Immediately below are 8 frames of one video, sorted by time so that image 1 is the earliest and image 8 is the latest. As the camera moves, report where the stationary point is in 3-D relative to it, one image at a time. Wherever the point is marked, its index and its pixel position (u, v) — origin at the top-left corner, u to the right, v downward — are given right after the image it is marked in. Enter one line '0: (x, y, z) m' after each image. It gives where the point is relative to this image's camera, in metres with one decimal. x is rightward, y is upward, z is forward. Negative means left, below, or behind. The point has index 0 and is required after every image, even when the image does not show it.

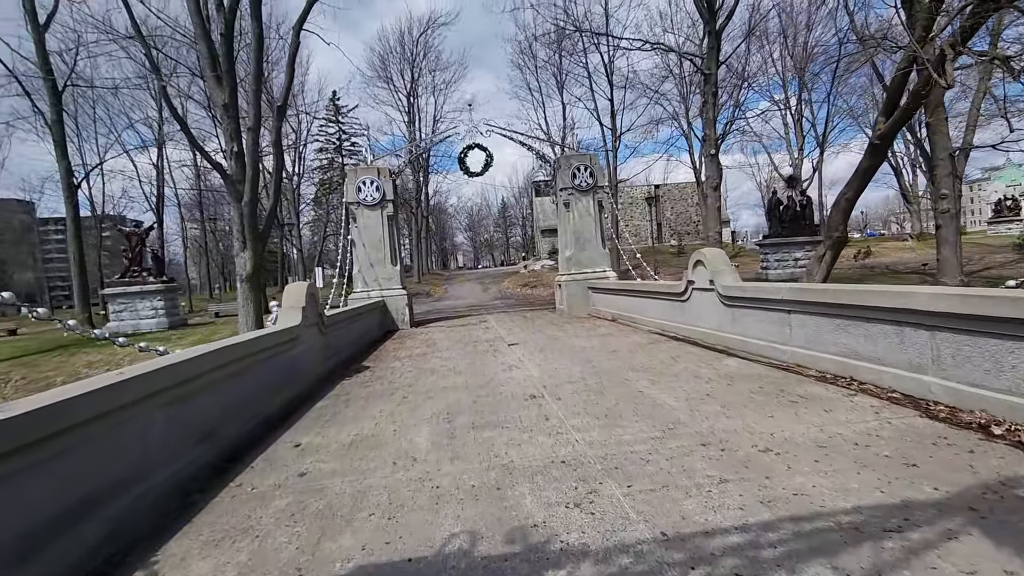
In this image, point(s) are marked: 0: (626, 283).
0: (+2.4, +0.1, +10.9) m
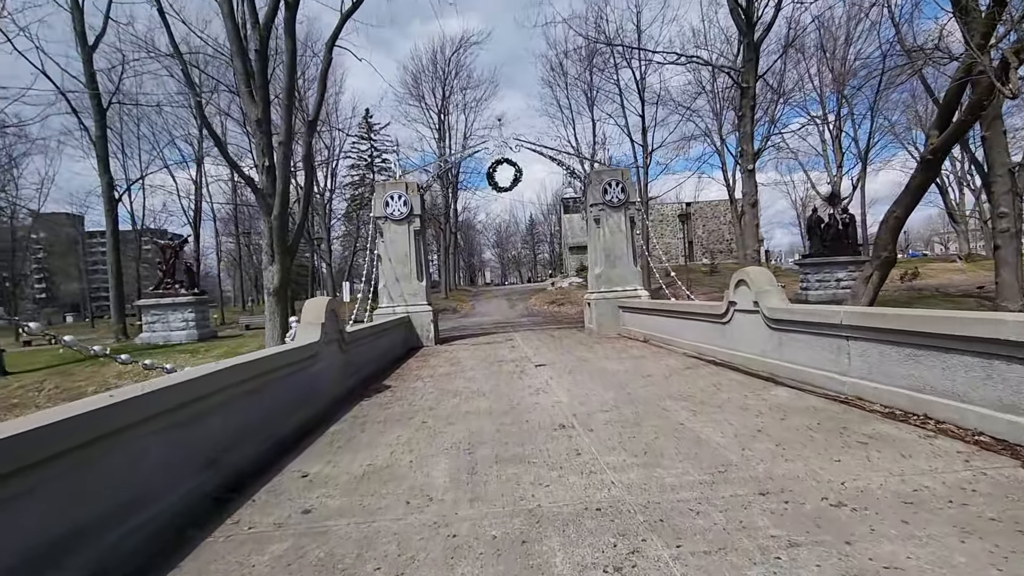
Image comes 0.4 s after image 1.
0: (+2.9, -0.3, +10.4) m
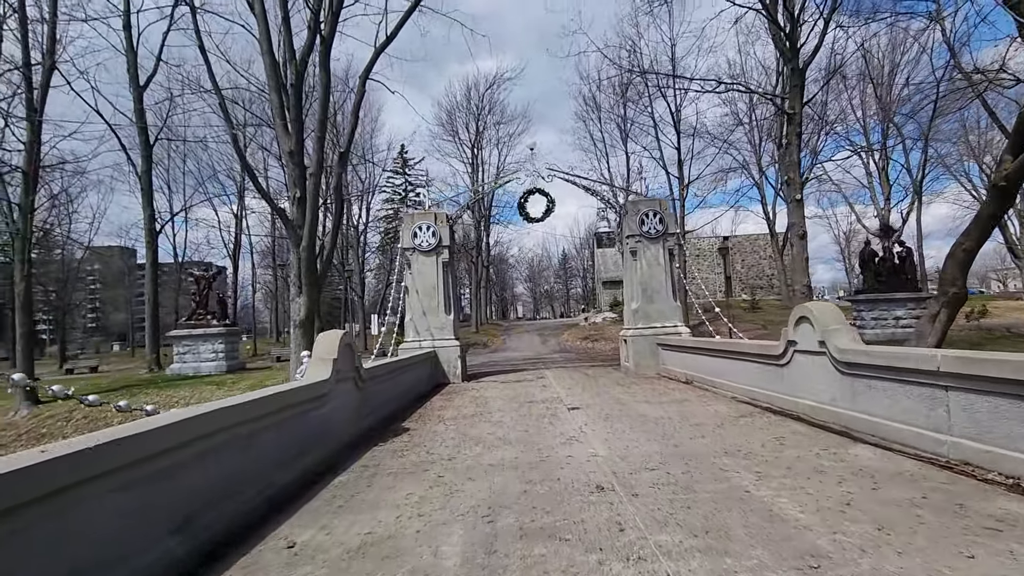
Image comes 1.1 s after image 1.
0: (+3.5, -1.0, +9.6) m
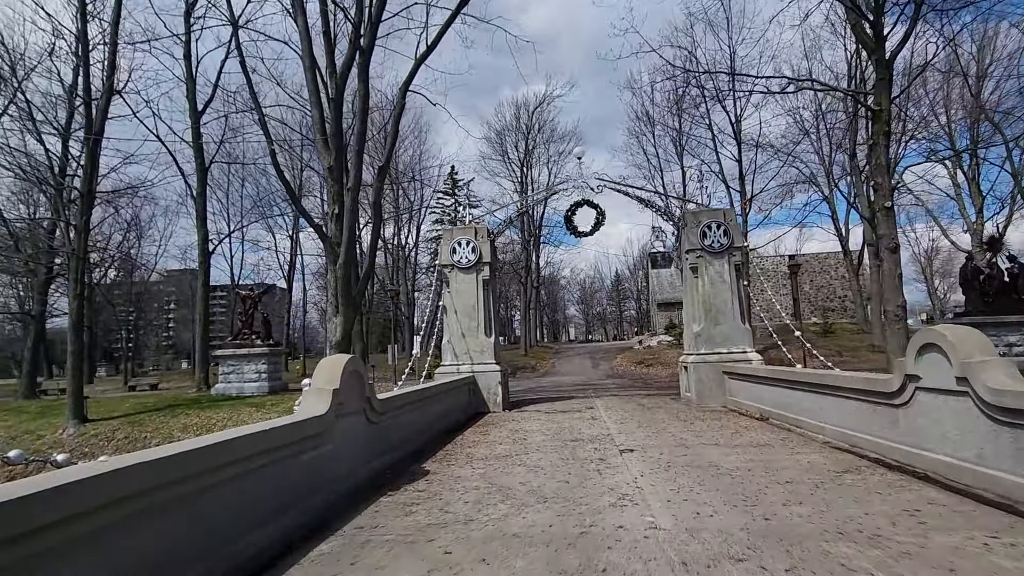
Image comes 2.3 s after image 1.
0: (+4.2, -1.3, +8.1) m
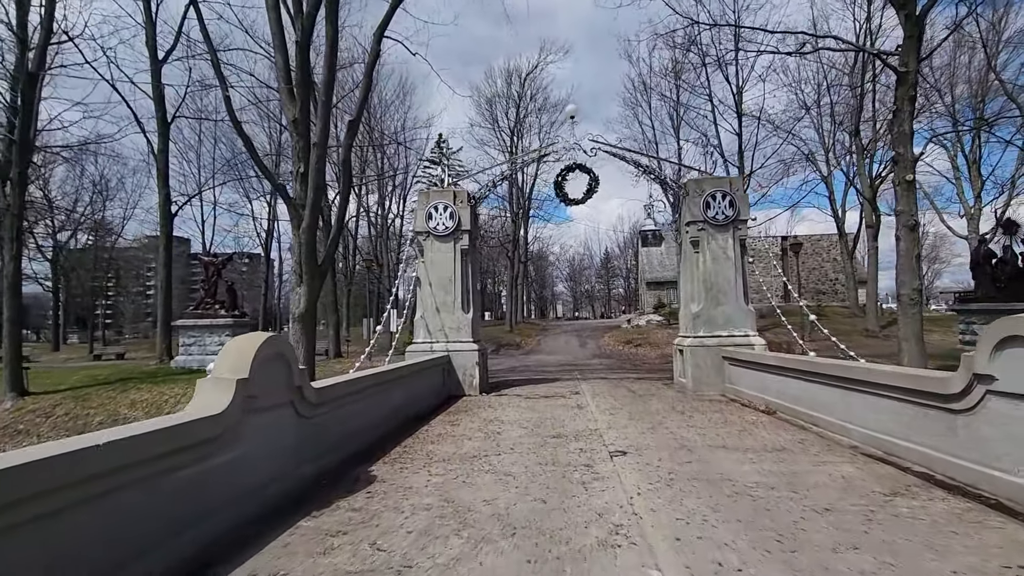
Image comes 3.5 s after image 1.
0: (+3.8, -1.0, +7.1) m
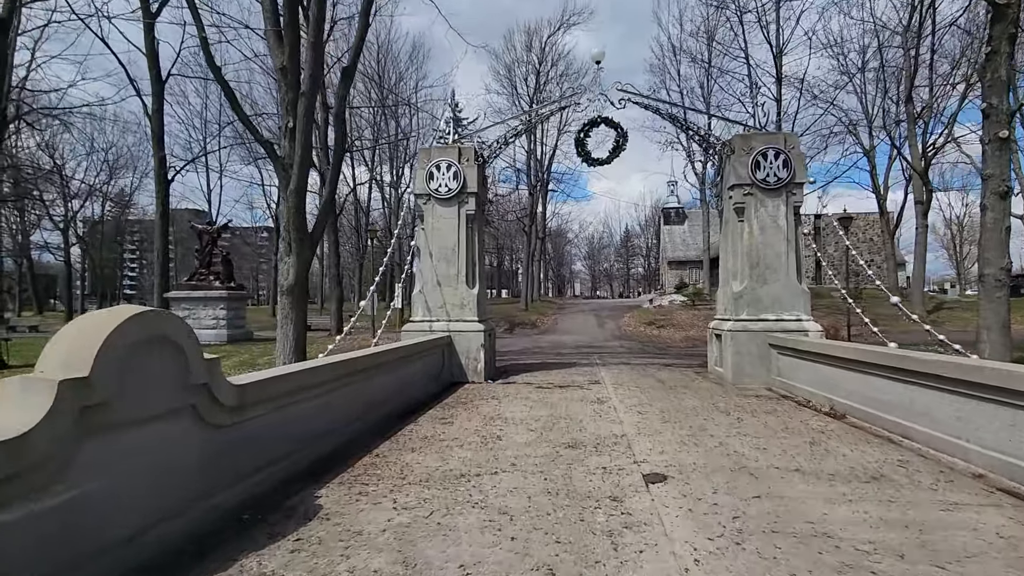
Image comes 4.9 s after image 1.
0: (+3.9, -0.7, +5.5) m
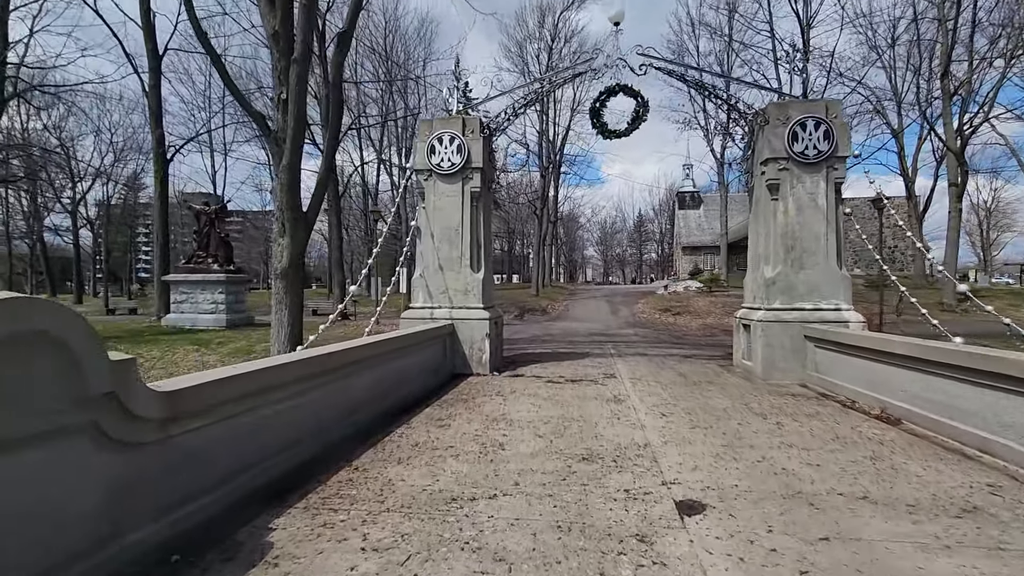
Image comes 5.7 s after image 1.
0: (+4.0, -0.6, +4.7) m
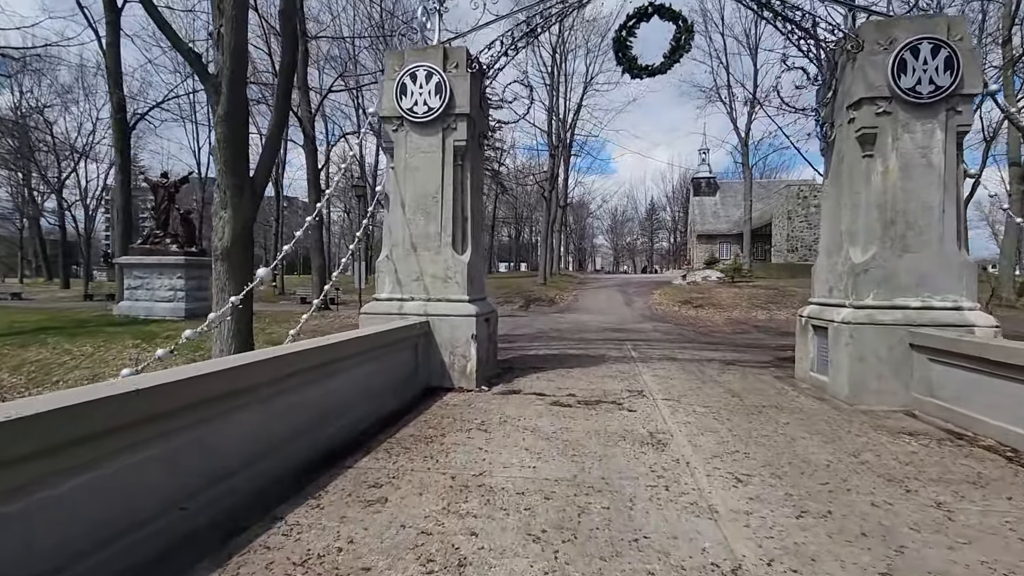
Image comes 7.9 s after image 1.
0: (+3.8, -0.5, +2.5) m
